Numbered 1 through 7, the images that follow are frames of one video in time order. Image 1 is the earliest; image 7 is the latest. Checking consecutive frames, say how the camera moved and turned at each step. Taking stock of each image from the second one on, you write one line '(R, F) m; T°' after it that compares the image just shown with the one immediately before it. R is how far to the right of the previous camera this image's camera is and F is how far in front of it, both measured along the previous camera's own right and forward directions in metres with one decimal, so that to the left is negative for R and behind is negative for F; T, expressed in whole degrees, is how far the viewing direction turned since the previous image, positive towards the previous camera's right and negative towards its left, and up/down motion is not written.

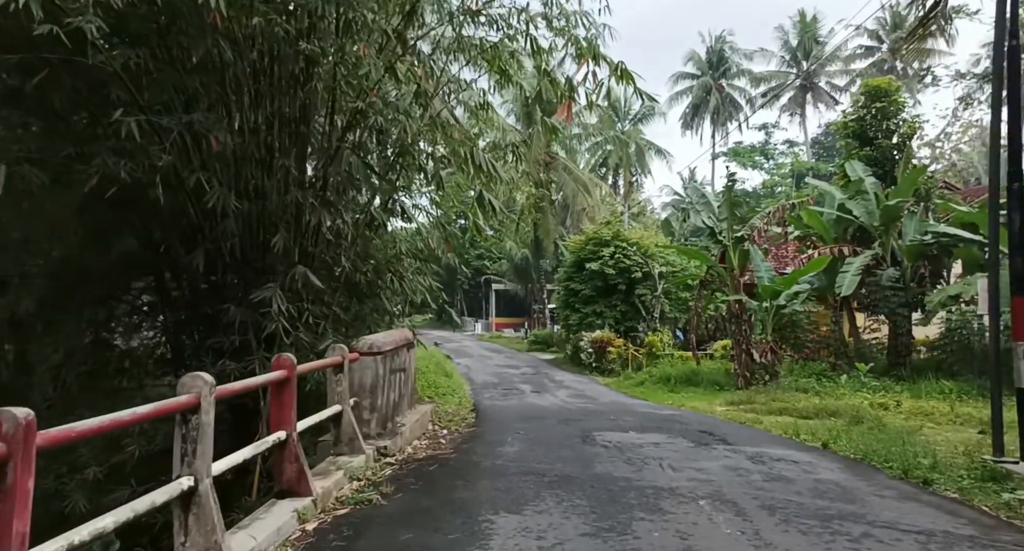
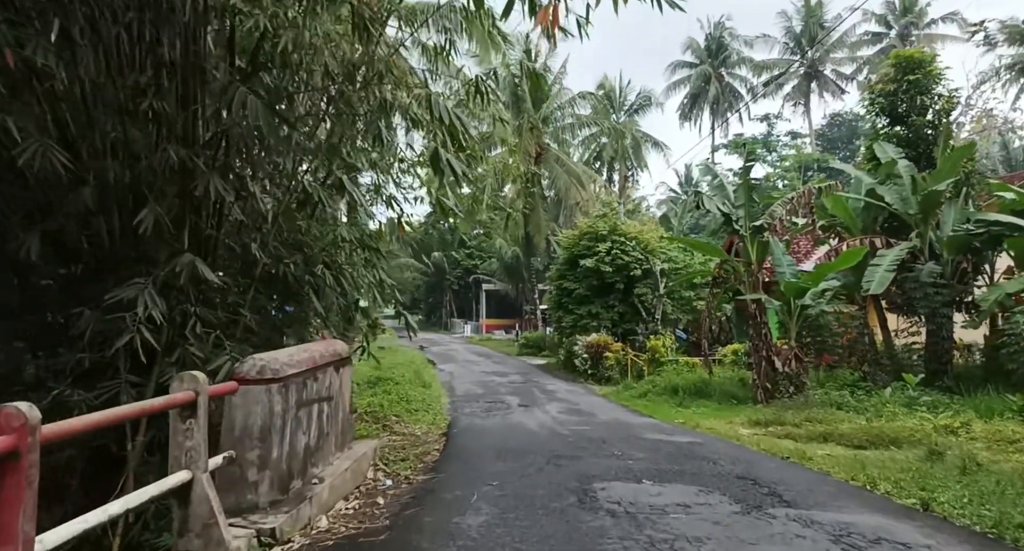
(+0.2, +1.8) m; +1°
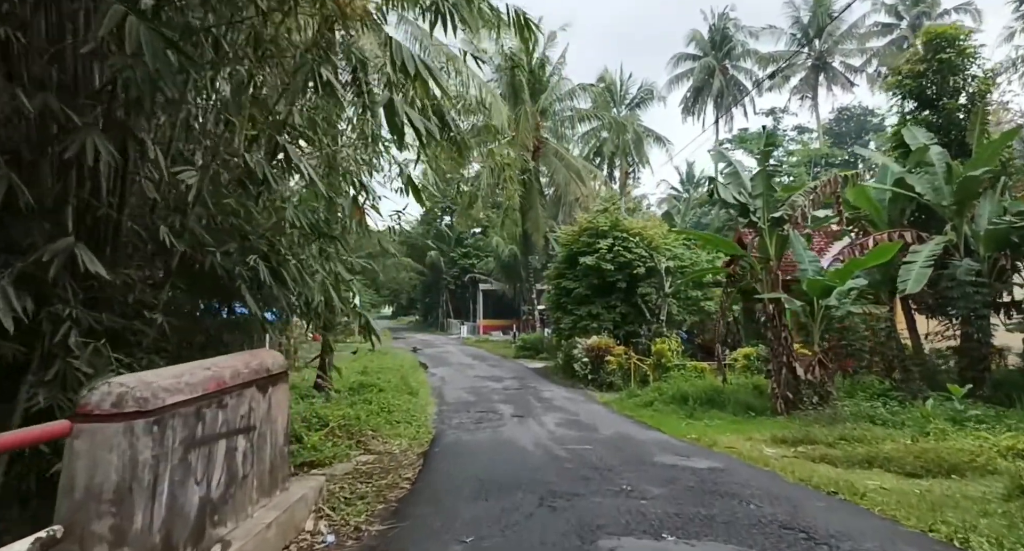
(+0.1, +1.1) m; 0°
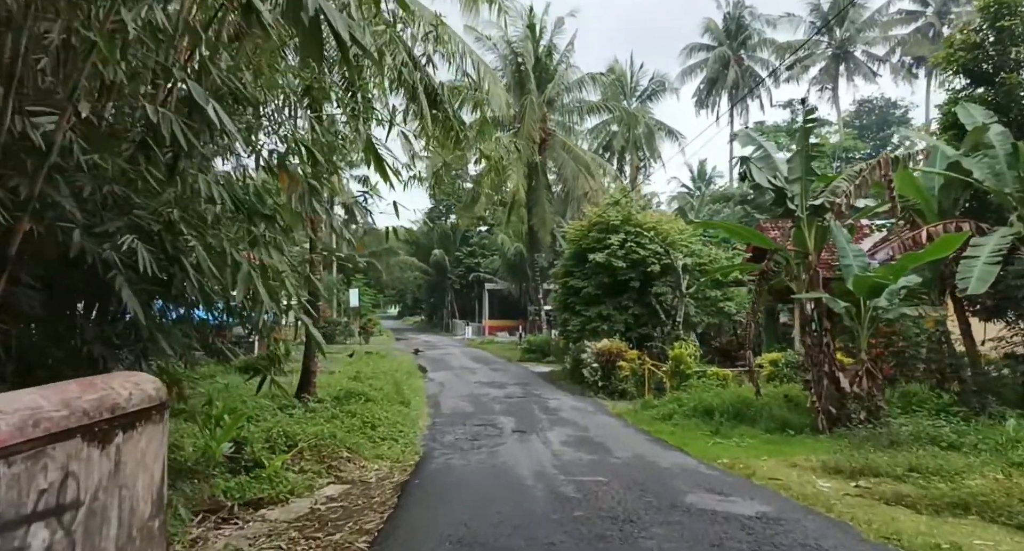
(+0.1, +1.3) m; -1°
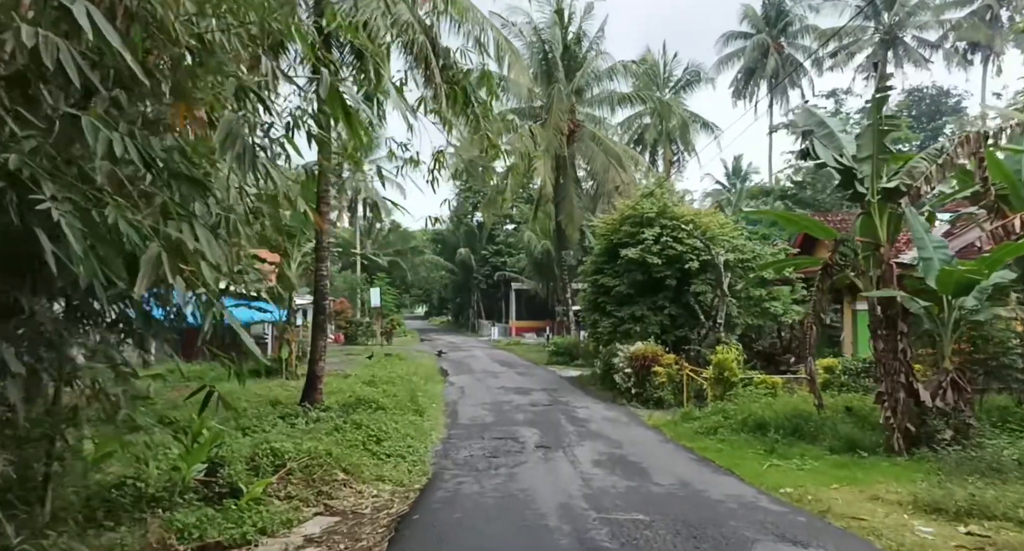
(+0.1, +1.1) m; -2°
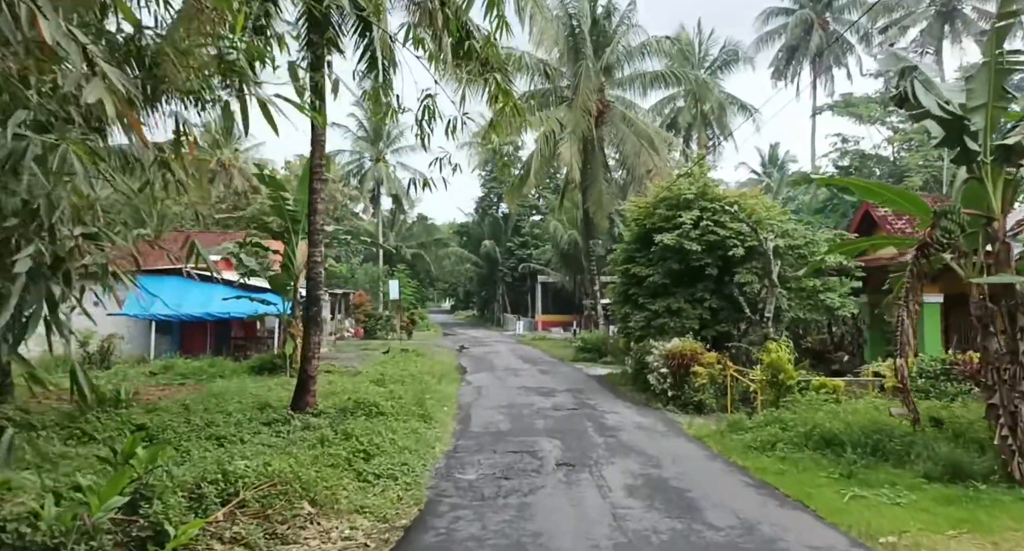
(+0.1, +1.5) m; -2°
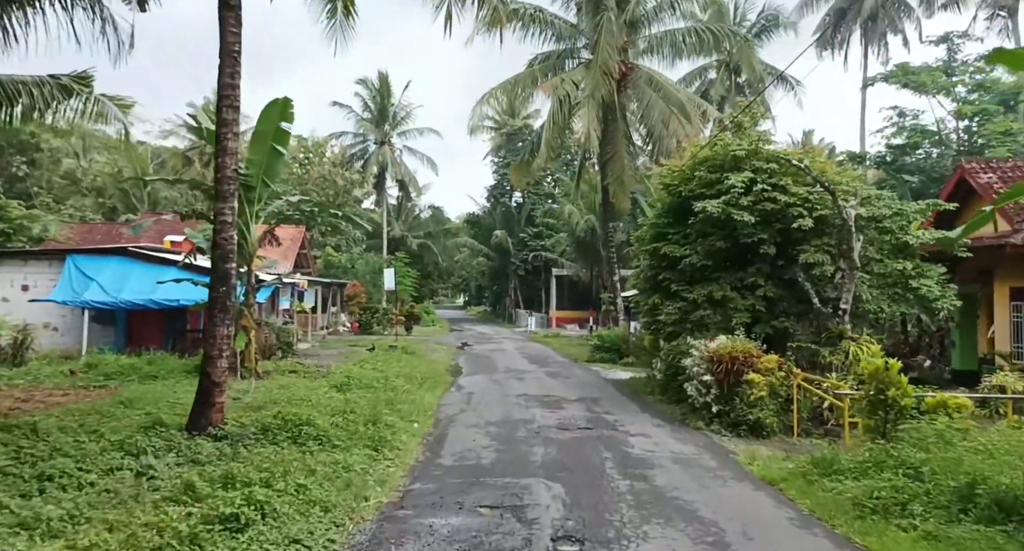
(+0.3, +2.9) m; -1°
